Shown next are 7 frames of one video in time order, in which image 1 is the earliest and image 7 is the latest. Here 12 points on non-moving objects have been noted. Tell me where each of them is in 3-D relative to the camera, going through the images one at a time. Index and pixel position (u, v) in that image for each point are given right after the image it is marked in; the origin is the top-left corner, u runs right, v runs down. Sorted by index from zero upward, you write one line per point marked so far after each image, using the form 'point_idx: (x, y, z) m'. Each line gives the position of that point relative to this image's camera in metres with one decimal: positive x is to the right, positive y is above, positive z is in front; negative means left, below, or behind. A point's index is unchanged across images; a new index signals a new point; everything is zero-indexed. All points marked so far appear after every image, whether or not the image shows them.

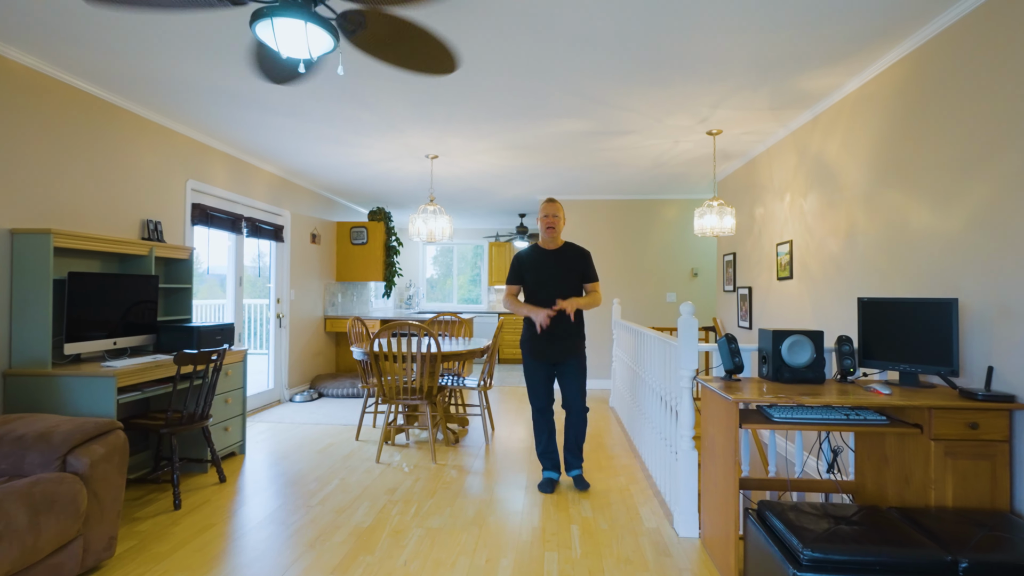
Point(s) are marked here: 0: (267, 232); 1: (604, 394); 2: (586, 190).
0: (-2.3, +0.5, +4.6) m
1: (+1.0, -1.2, +5.5) m
2: (+0.9, +1.1, +5.6) m
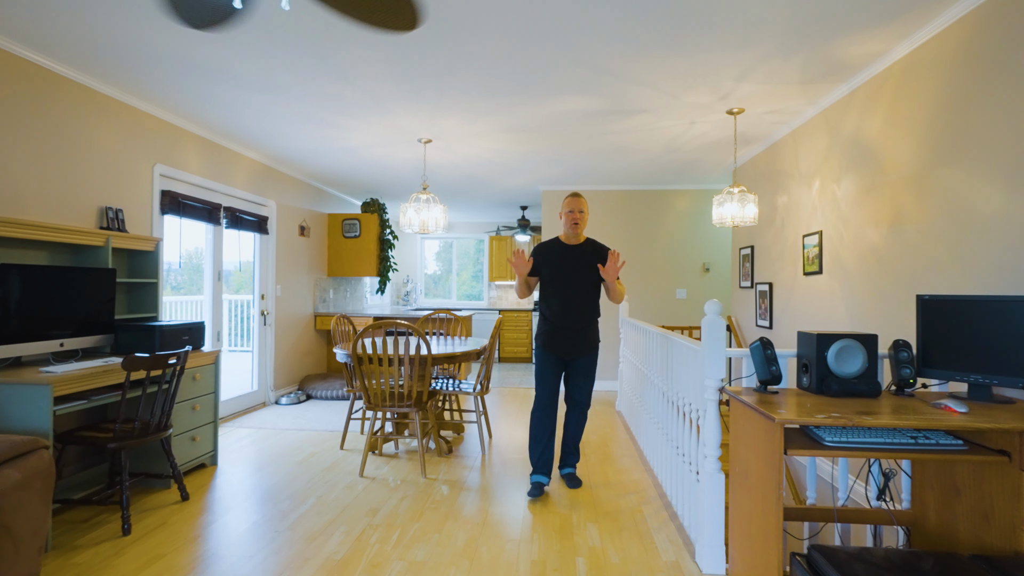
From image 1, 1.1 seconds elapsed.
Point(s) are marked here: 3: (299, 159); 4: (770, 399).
0: (-2.3, +0.6, +4.3) m
1: (+1.0, -1.2, +5.2) m
2: (+0.9, +1.2, +5.2) m
3: (-1.9, +1.2, +4.5) m
4: (+0.9, -0.4, +1.8) m
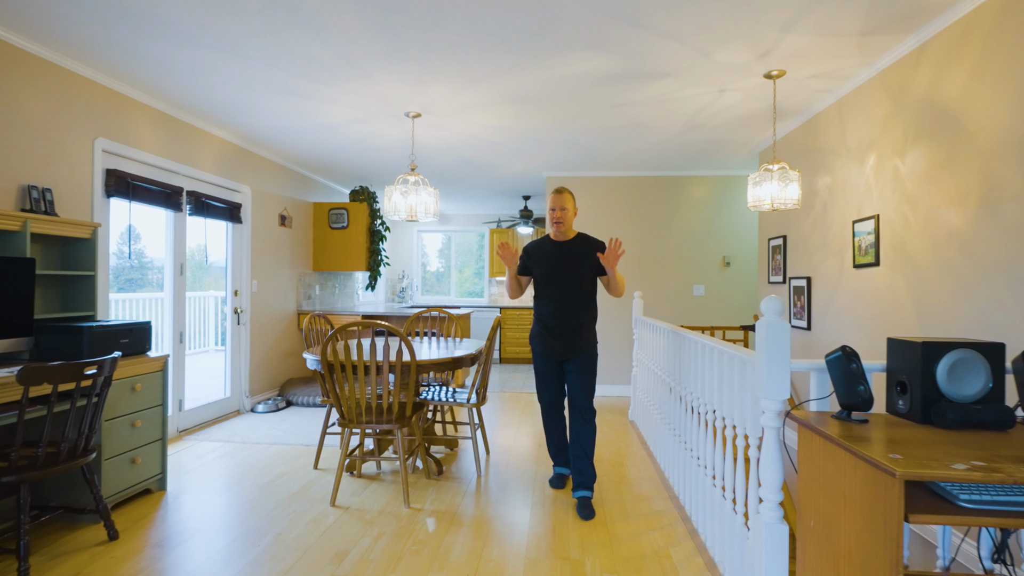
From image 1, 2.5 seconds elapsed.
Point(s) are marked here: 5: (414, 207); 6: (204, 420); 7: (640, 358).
0: (-2.3, +0.6, +3.8) m
1: (+1.1, -1.1, +4.7) m
2: (+0.9, +1.2, +4.8) m
3: (-1.9, +1.2, +4.0) m
4: (+0.9, -0.4, +1.3) m
5: (-0.7, +0.5, +3.3) m
6: (-2.4, -1.0, +3.8) m
7: (+1.1, -0.6, +4.1) m
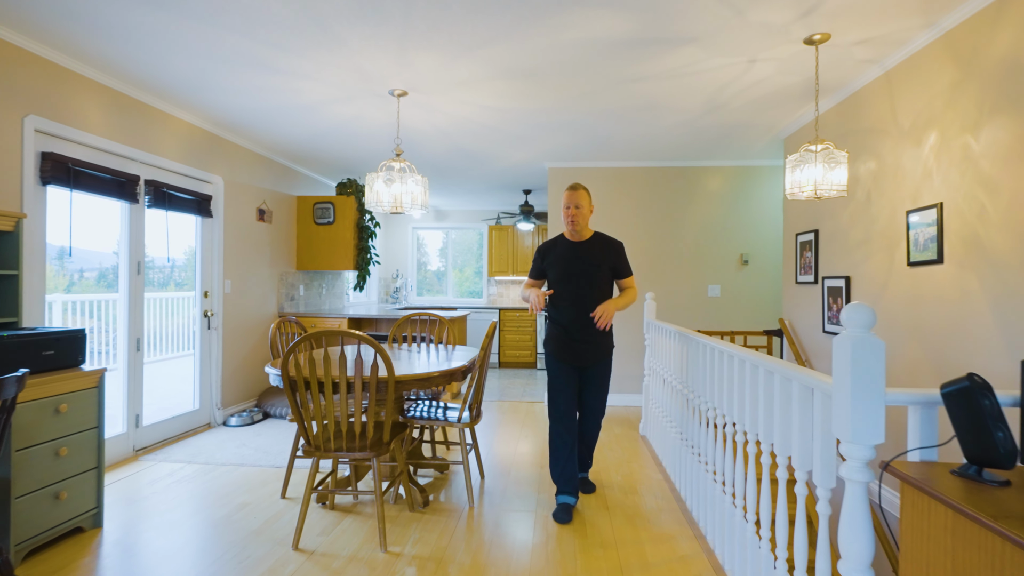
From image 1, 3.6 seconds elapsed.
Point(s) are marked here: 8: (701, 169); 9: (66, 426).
0: (-2.3, +0.6, +3.5) m
1: (+1.0, -1.1, +4.3) m
2: (+0.9, +1.2, +4.4) m
3: (-1.9, +1.2, +3.6) m
4: (+0.9, -0.4, +0.9) m
5: (-0.7, +0.5, +2.9) m
6: (-2.4, -1.0, +3.4) m
7: (+1.1, -0.6, +3.8) m
8: (+1.8, +1.1, +4.6) m
9: (-1.9, -0.6, +2.1) m
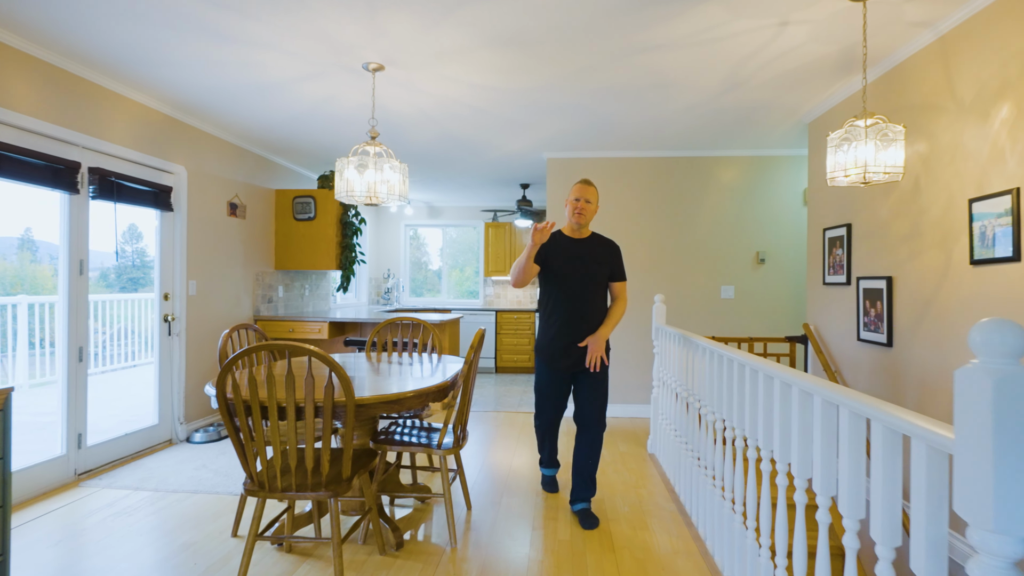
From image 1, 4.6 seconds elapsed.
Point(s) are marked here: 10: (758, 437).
0: (-2.3, +0.6, +3.1) m
1: (+1.0, -1.1, +4.0) m
2: (+0.9, +1.2, +4.0) m
3: (-2.0, +1.2, +3.3) m
4: (+0.8, -0.4, +0.5) m
5: (-0.7, +0.5, +2.6) m
6: (-2.4, -1.0, +3.0) m
7: (+1.0, -0.6, +3.4) m
8: (+1.7, +1.1, +4.2) m
9: (-1.9, -0.6, +1.7) m
10: (+0.9, -0.5, +1.7) m
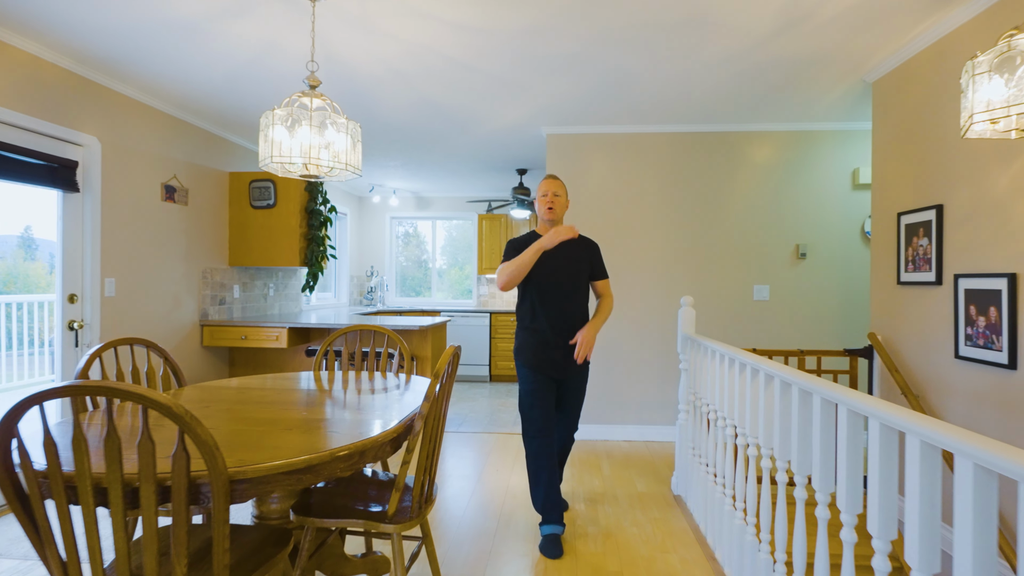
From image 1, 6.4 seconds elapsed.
0: (-2.4, +0.6, +2.4) m
1: (+1.0, -1.1, +3.3) m
2: (+0.8, +1.2, +3.3) m
3: (-2.0, +1.2, +2.6) m
4: (+0.8, -0.4, -0.1) m
5: (-0.8, +0.5, +1.9) m
6: (-2.5, -1.0, +2.4) m
7: (+1.0, -0.6, +2.7) m
8: (+1.7, +1.1, +3.6) m
9: (-2.0, -0.6, +1.0) m
10: (+0.8, -0.5, +1.0) m
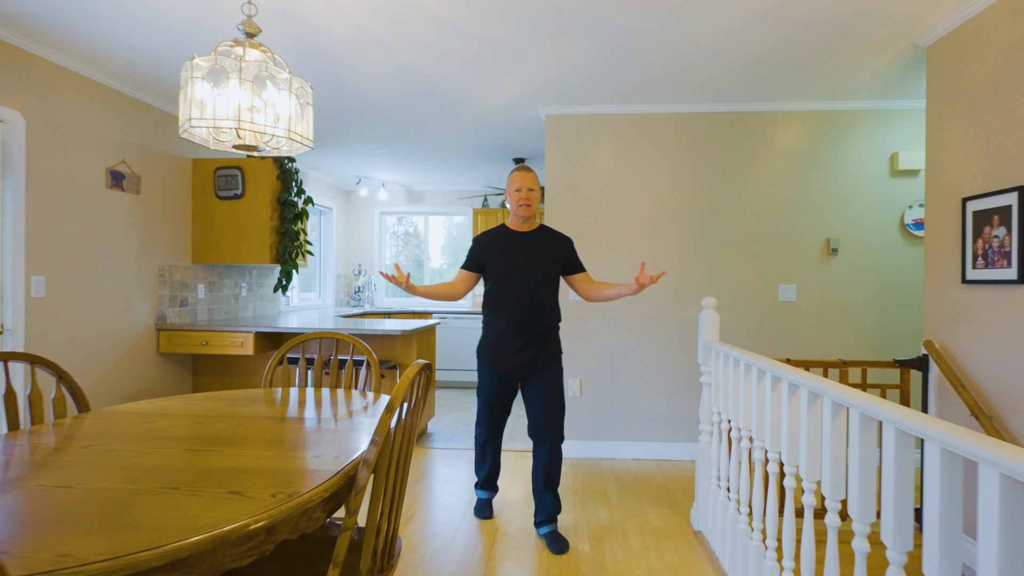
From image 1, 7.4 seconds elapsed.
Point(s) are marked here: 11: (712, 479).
0: (-2.4, +0.6, +2.0) m
1: (+0.9, -1.1, +2.9) m
2: (+0.8, +1.2, +2.9) m
3: (-2.1, +1.2, +2.2) m
4: (+0.7, -0.4, -0.5) m
5: (-0.8, +0.5, +1.5) m
6: (-2.5, -1.0, +2.0) m
7: (+0.9, -0.6, +2.3) m
8: (+1.7, +1.1, +3.2) m
9: (-2.0, -0.6, +0.6) m
10: (+0.8, -0.5, +0.6) m
11: (+0.9, -0.9, +2.2) m
